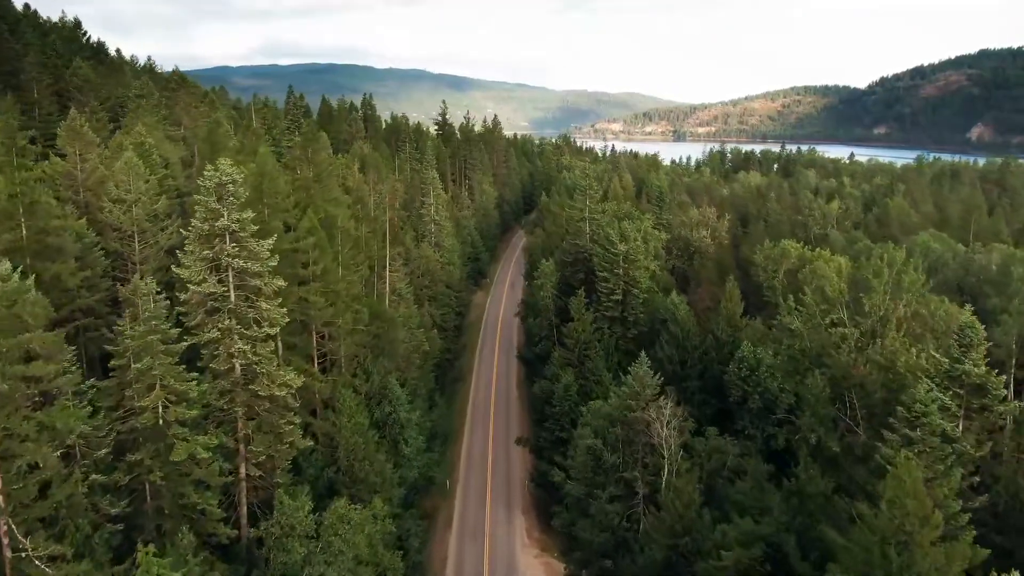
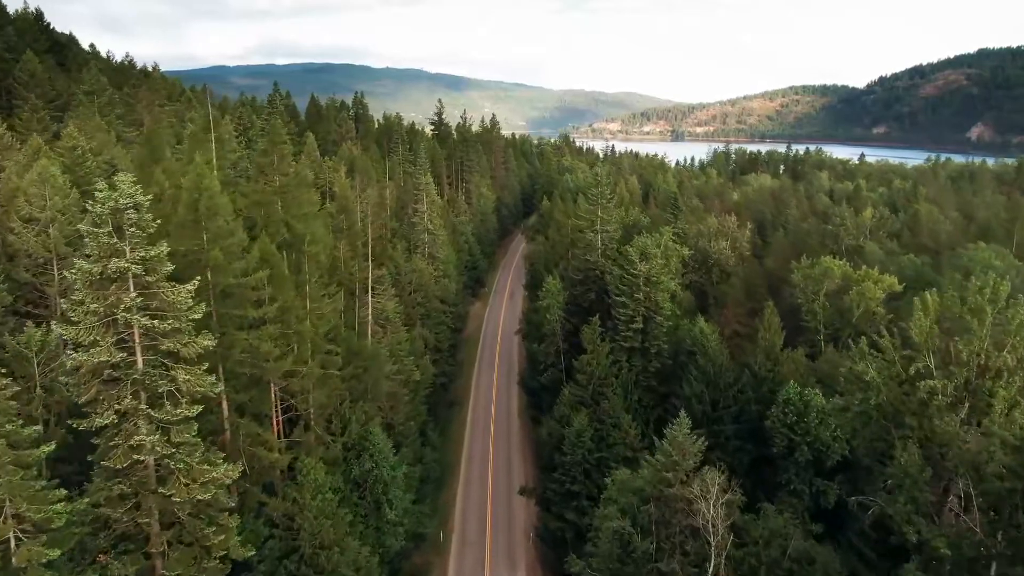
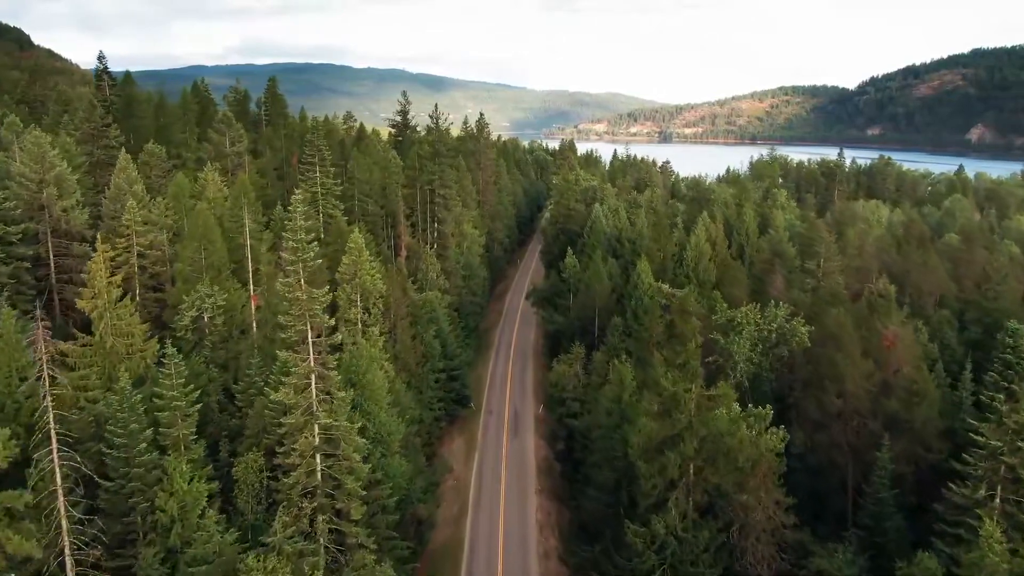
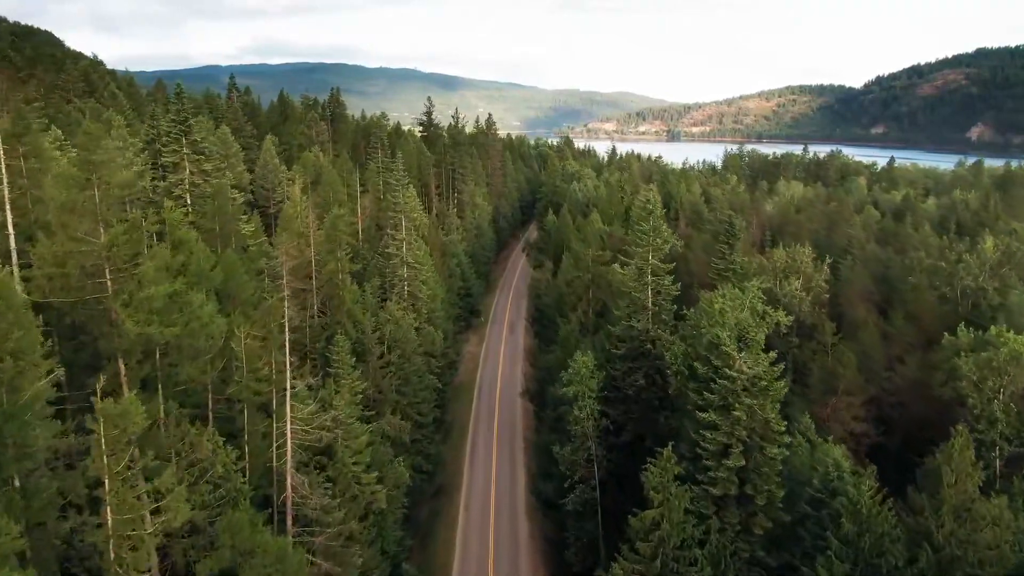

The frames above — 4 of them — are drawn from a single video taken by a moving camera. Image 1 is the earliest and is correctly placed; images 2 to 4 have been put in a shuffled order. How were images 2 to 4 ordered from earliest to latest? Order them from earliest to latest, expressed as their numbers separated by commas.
2, 4, 3
